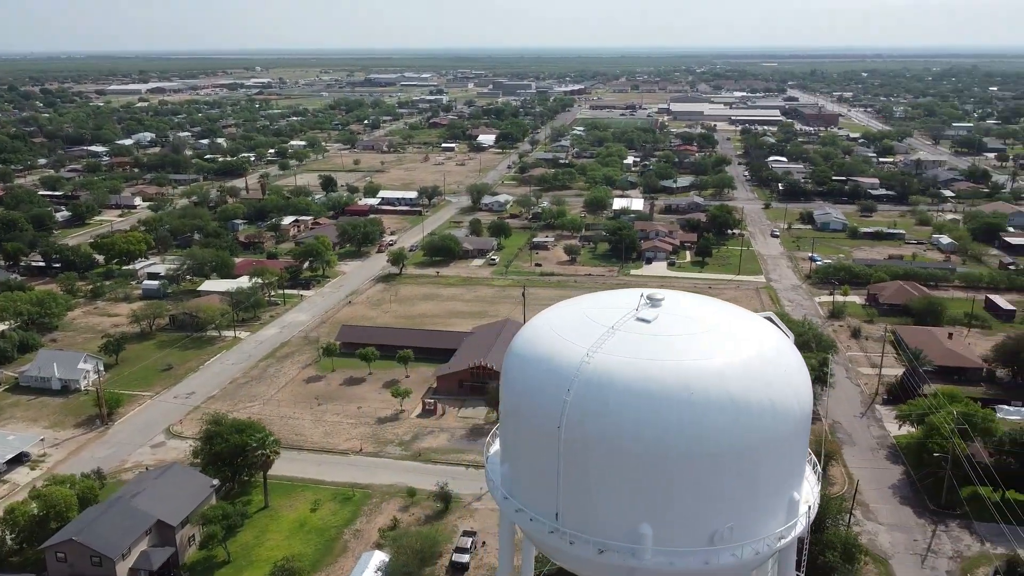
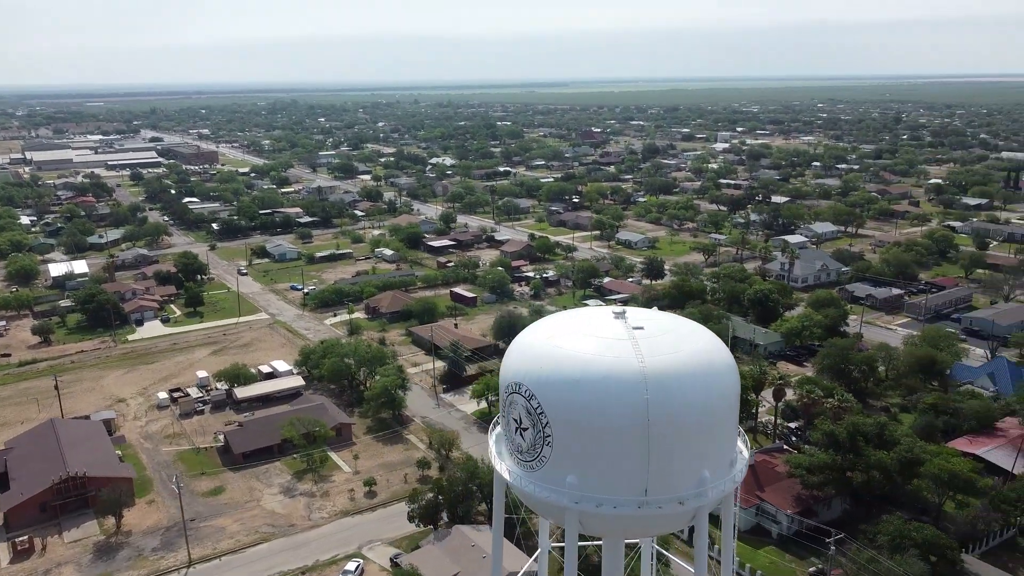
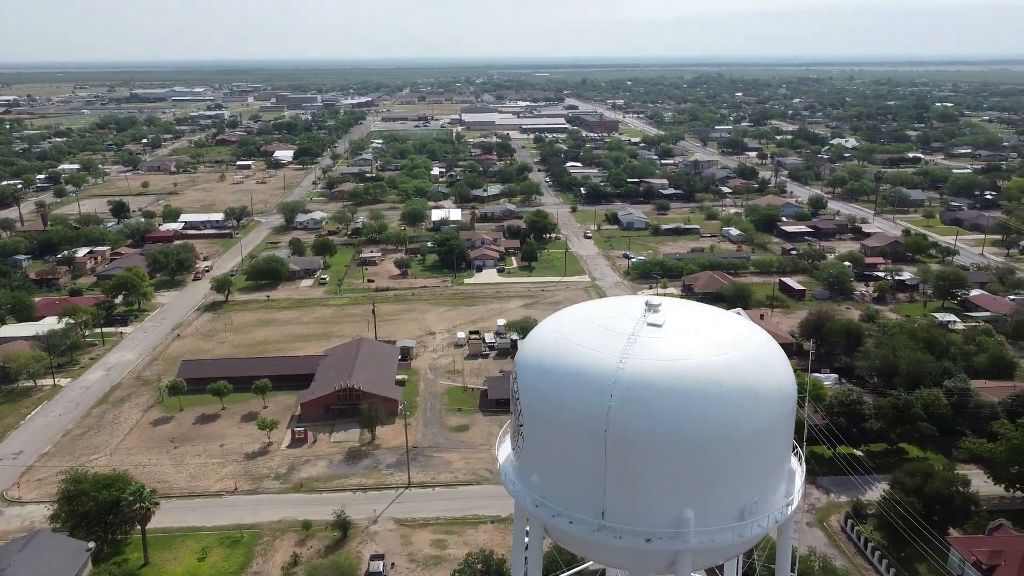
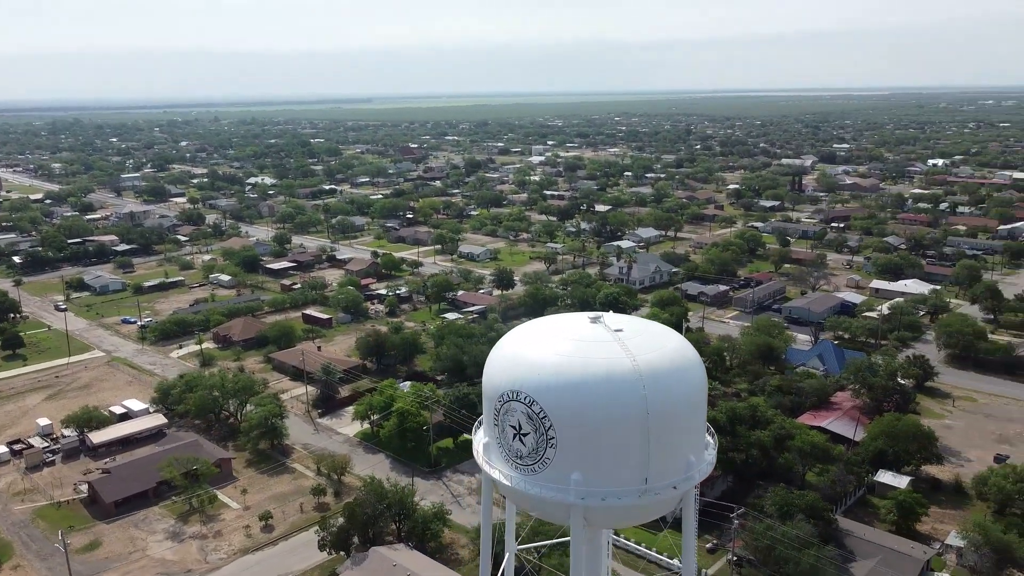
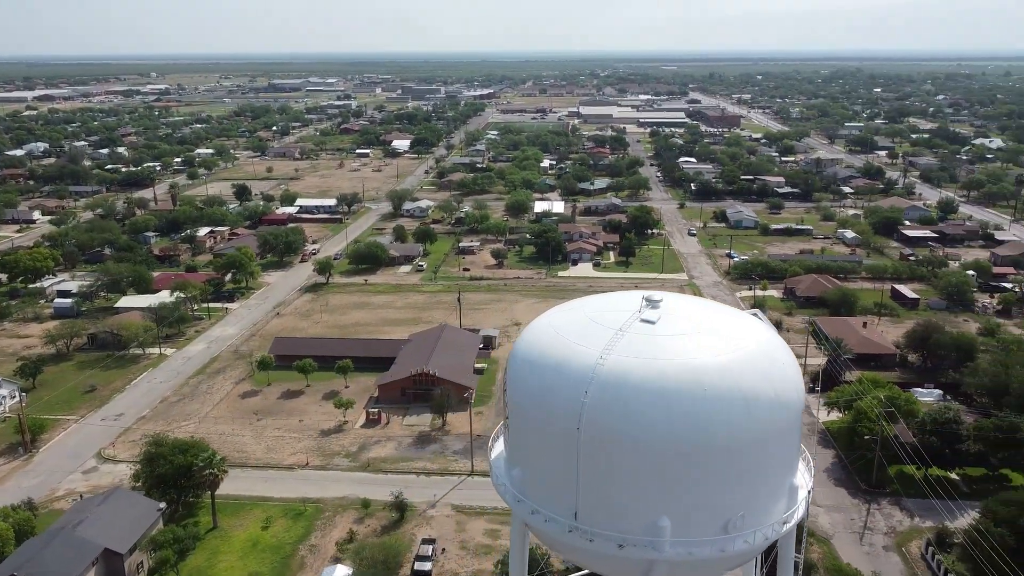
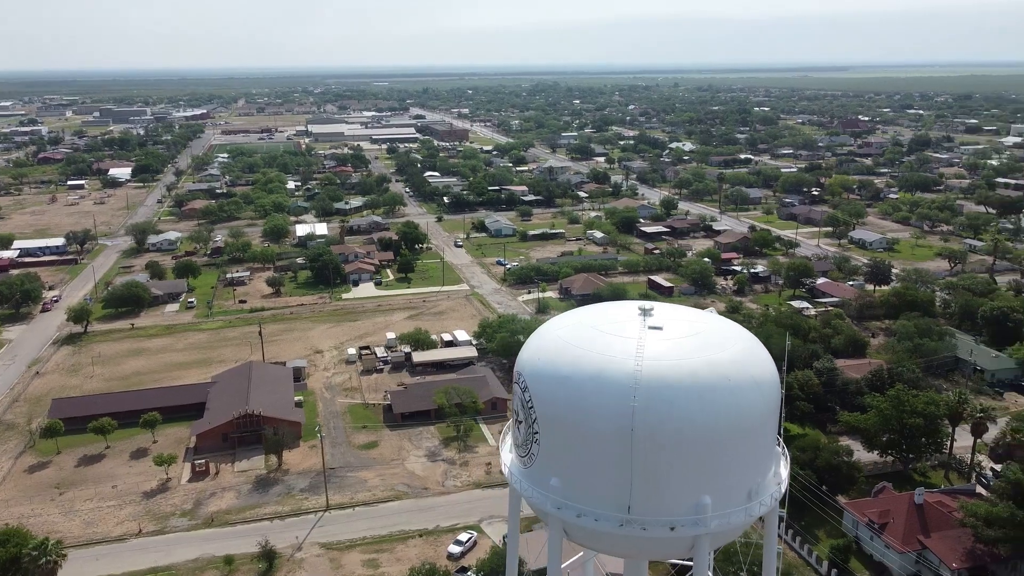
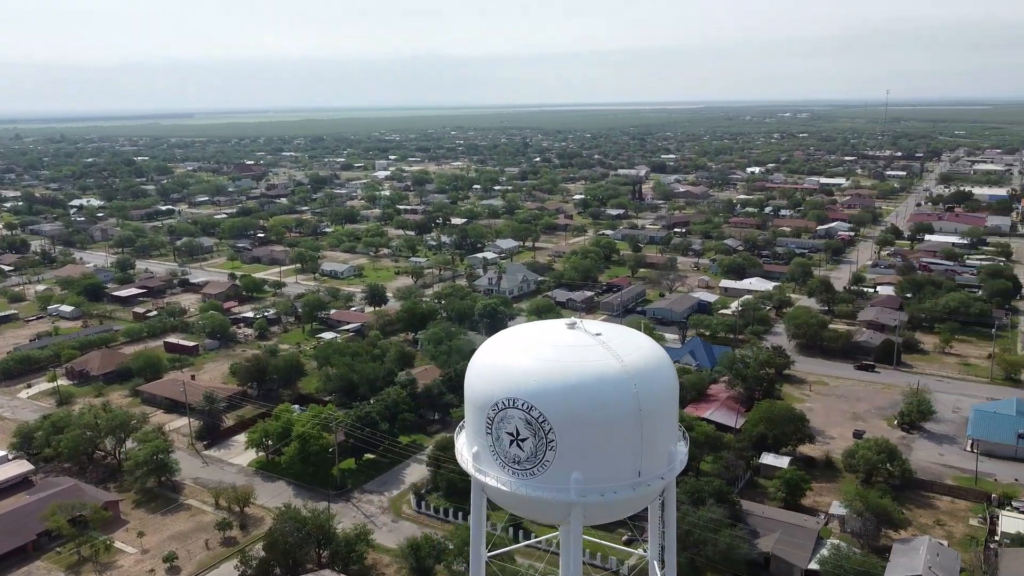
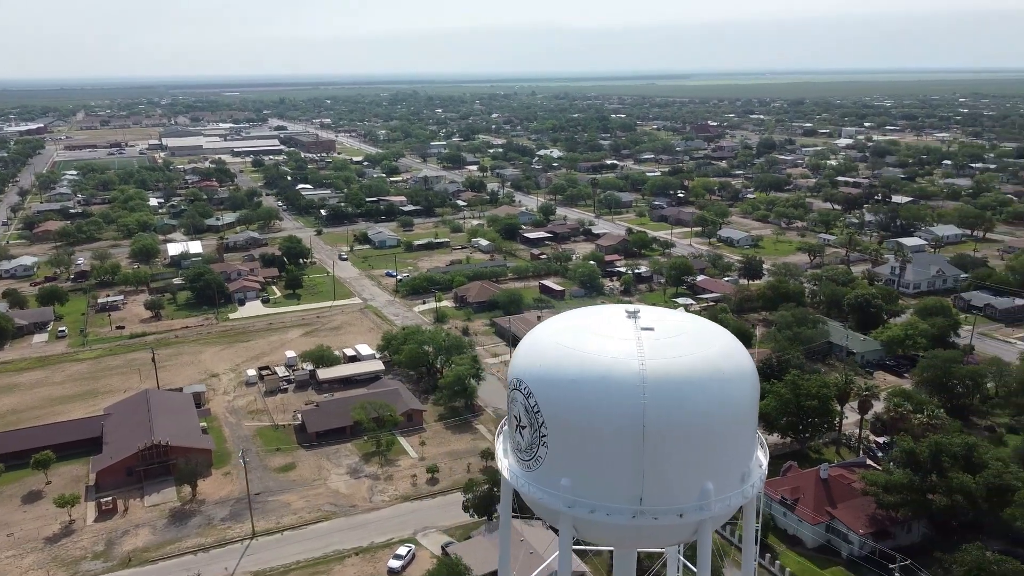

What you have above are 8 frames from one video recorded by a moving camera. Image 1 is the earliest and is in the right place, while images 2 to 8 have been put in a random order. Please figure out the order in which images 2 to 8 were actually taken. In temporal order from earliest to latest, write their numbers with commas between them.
5, 3, 6, 8, 2, 4, 7
